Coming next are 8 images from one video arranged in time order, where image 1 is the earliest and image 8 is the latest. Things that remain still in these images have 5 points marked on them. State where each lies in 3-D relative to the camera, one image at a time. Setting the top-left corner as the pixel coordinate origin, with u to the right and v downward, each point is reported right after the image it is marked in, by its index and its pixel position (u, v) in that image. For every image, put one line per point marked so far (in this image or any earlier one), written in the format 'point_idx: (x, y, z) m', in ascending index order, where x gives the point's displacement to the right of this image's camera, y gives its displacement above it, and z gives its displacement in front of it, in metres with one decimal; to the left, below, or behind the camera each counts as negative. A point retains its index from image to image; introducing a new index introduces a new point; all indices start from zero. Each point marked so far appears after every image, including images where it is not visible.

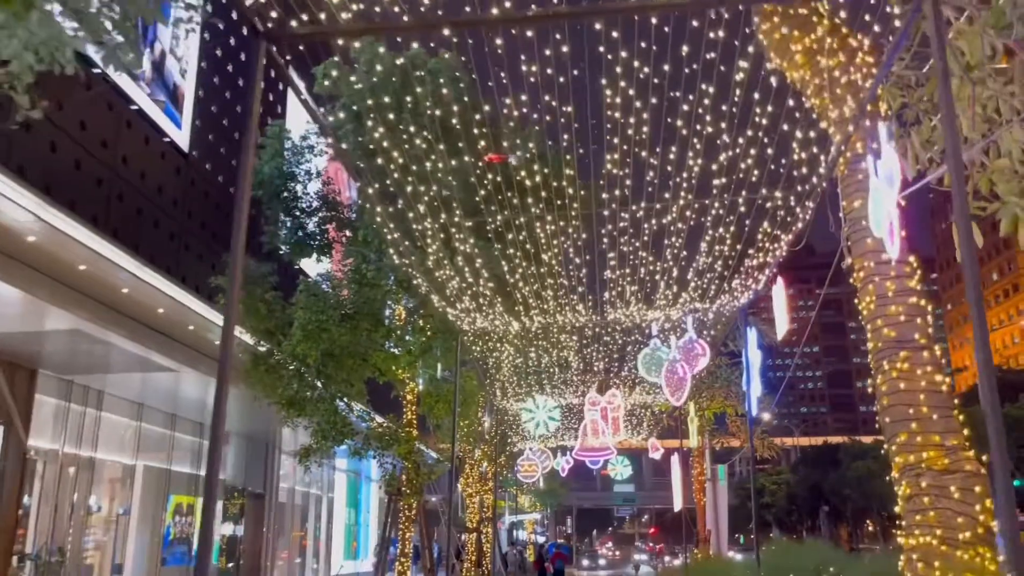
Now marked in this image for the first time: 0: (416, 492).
0: (-1.2, -2.5, +10.4) m
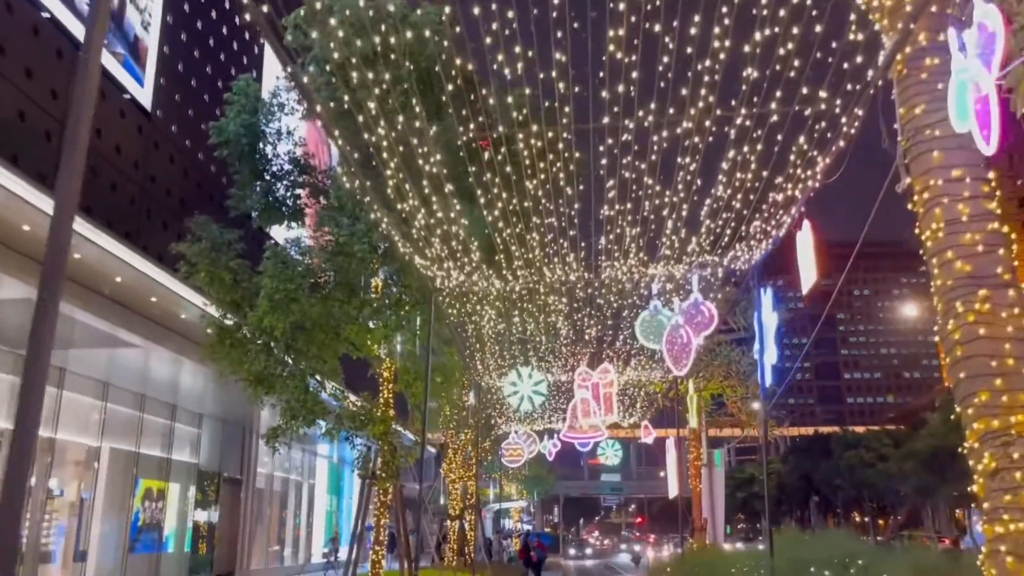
0: (-1.4, -2.1, +9.7) m
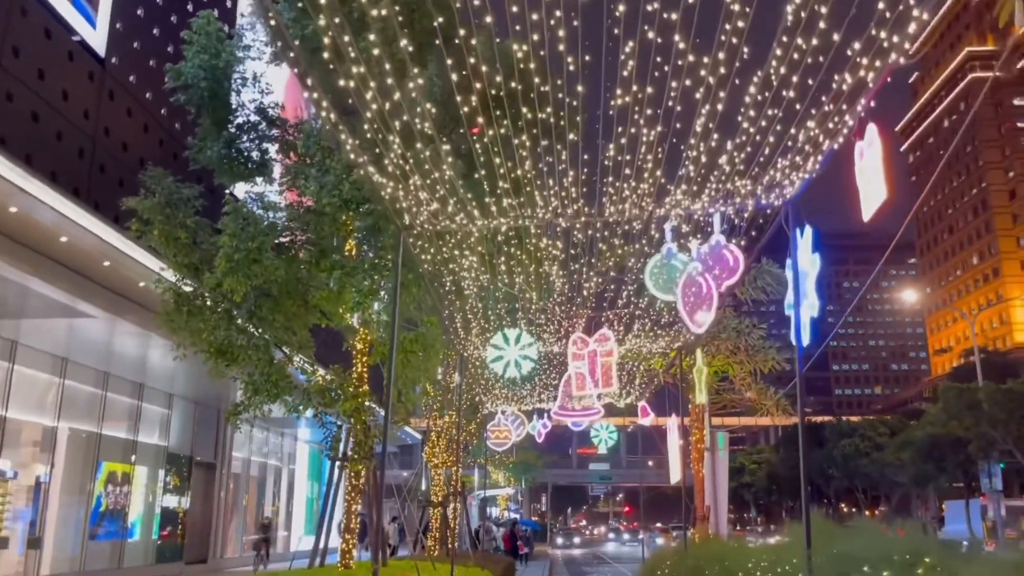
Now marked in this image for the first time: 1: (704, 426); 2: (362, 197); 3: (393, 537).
0: (-1.5, -1.7, +8.8) m
1: (+2.7, -1.9, +12.1) m
2: (-1.5, +0.9, +8.6) m
3: (-2.5, -5.3, +18.7) m
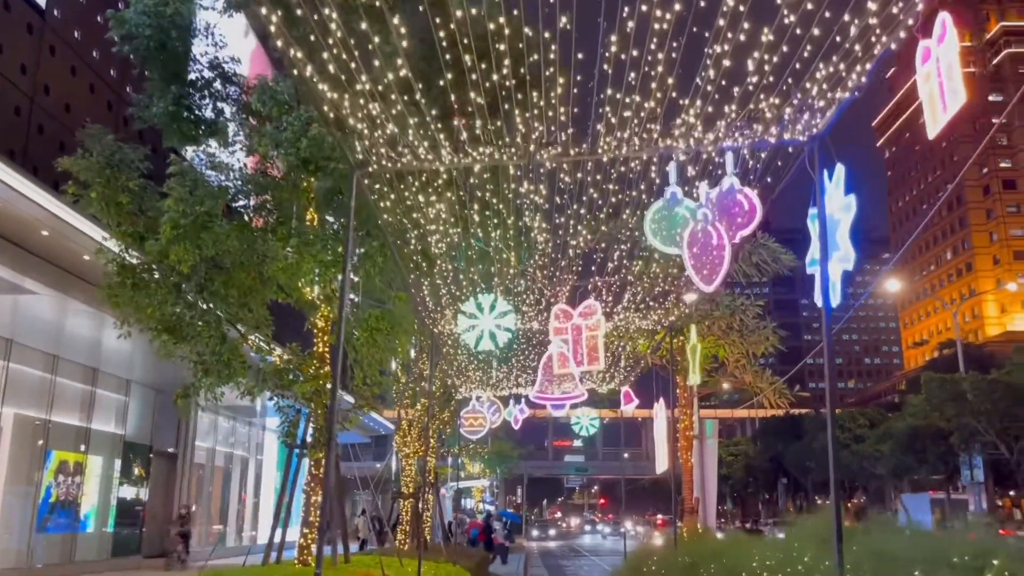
0: (-1.7, -1.5, +8.0) m
1: (+2.3, -1.7, +11.4) m
2: (-1.7, +1.2, +7.8) m
3: (-3.1, -5.0, +17.9) m
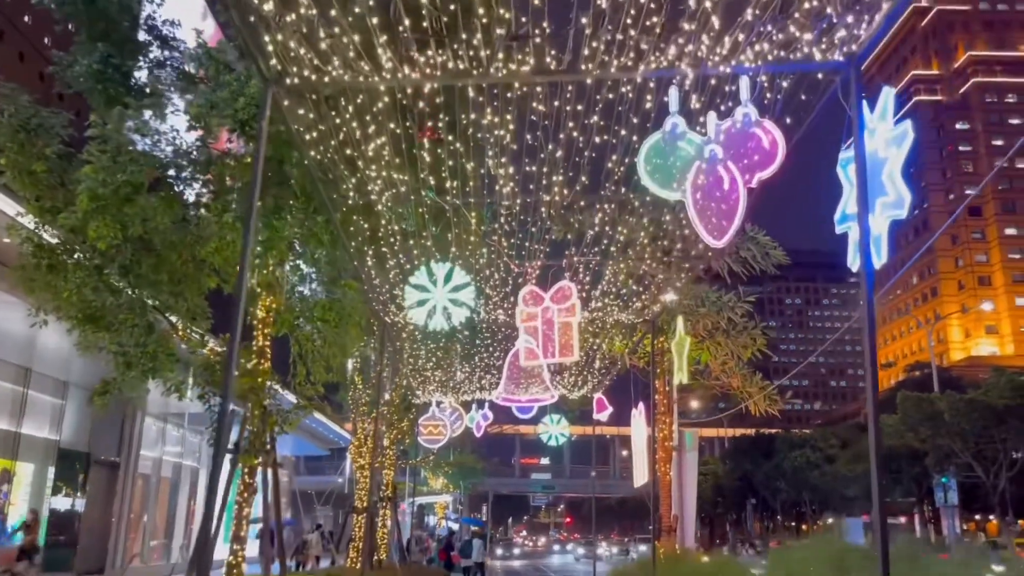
0: (-2.1, -1.4, +7.1) m
1: (+1.9, -1.7, +10.7) m
2: (-2.0, +1.3, +7.0) m
3: (-3.8, -5.0, +16.9) m
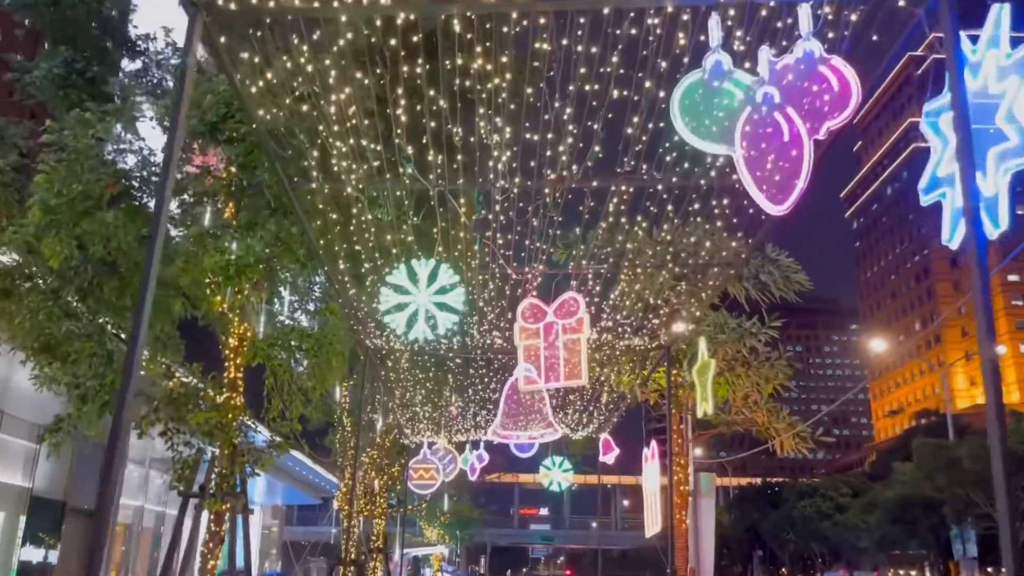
0: (-2.1, -1.5, +6.4) m
1: (+1.9, -2.1, +9.9) m
2: (-2.0, +1.1, +6.3) m
3: (-3.8, -5.7, +15.9) m
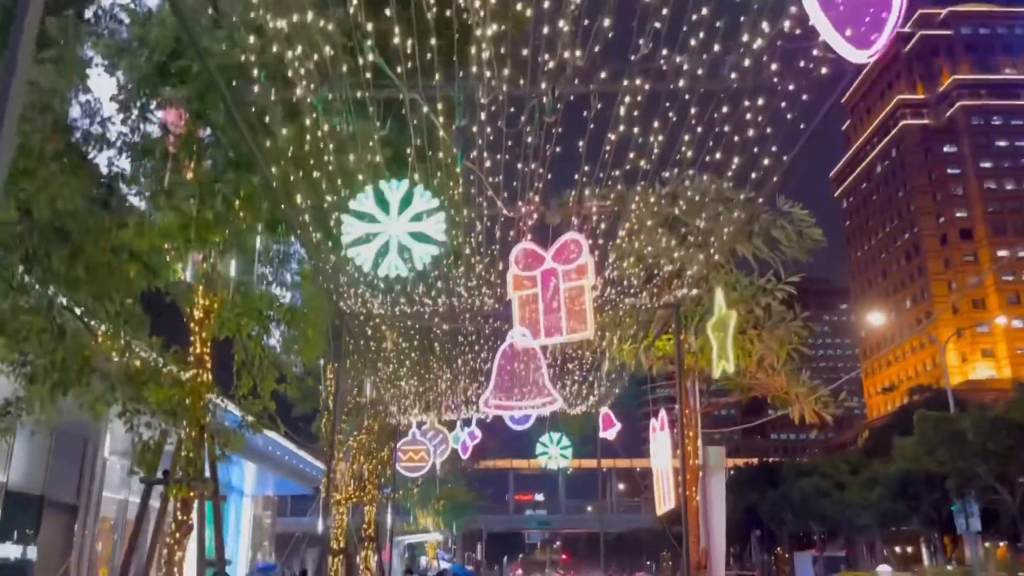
0: (-2.1, -1.3, +5.8) m
1: (+1.8, -1.7, +9.3) m
2: (-2.1, +1.4, +5.7) m
3: (-3.9, -5.4, +15.4) m
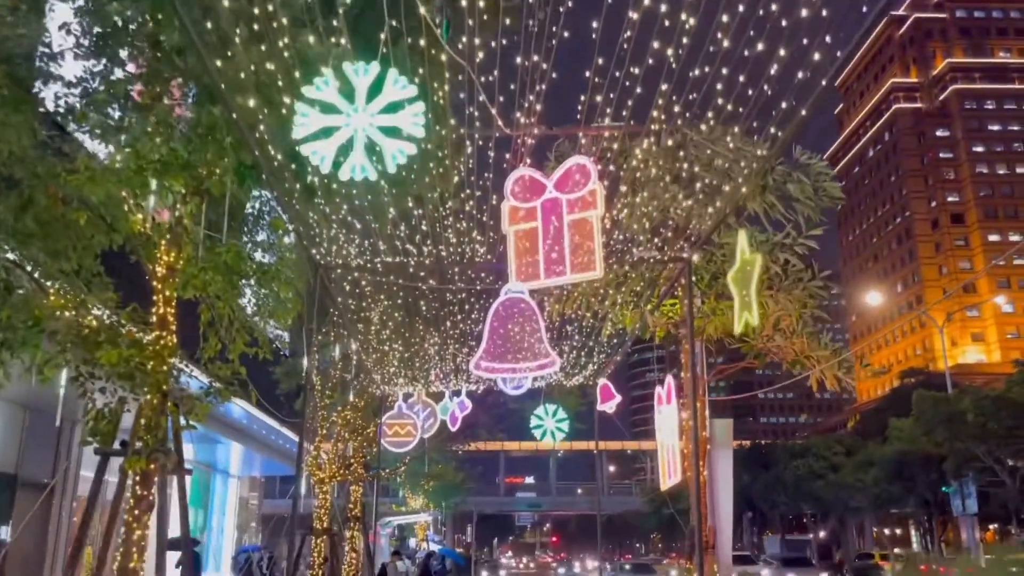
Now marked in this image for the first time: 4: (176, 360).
0: (-2.2, -1.0, +5.2) m
1: (+1.7, -1.3, +8.9) m
2: (-2.1, +1.7, +5.1) m
3: (-4.0, -4.9, +14.9) m
4: (-2.2, -0.5, +5.6) m
